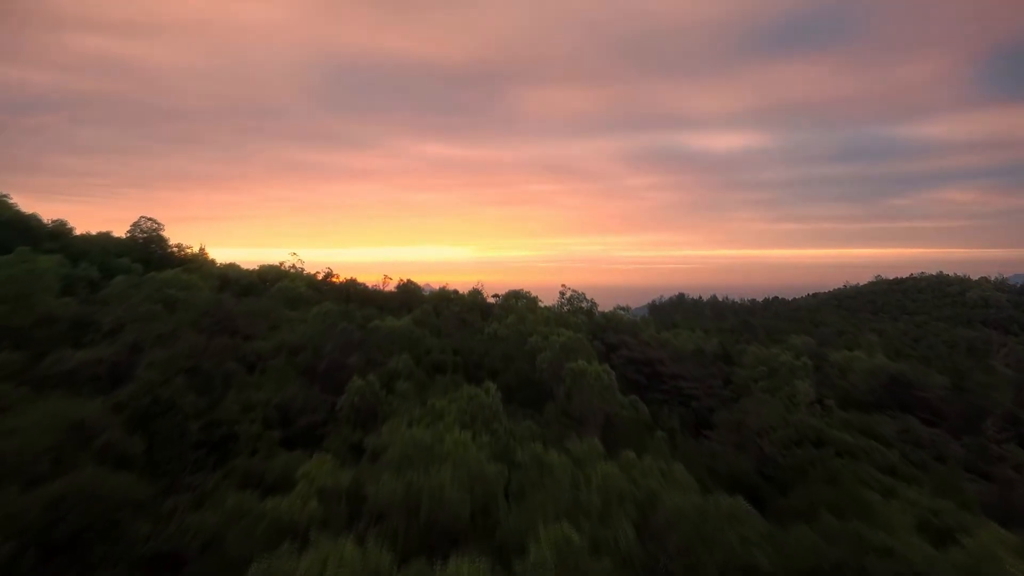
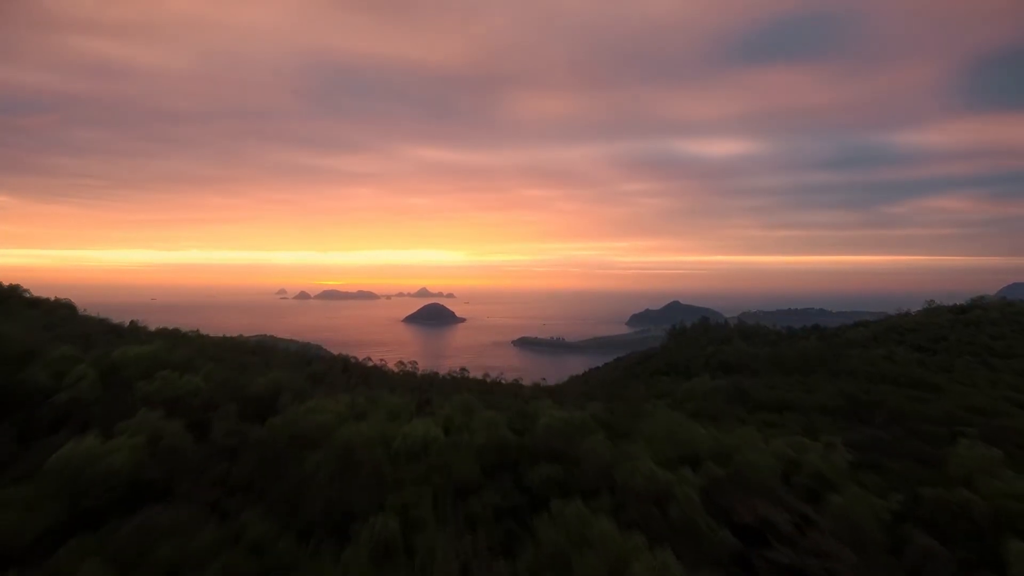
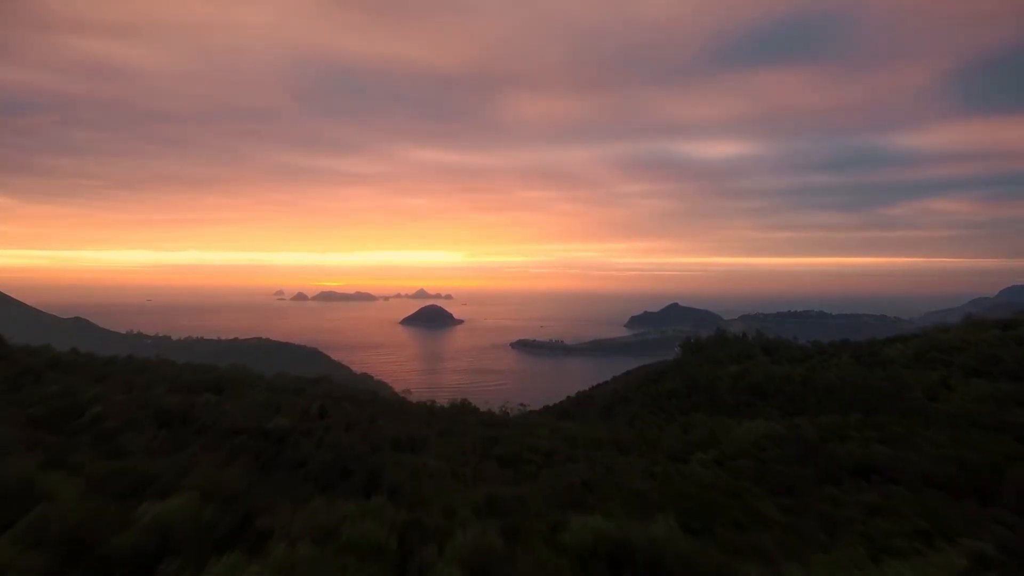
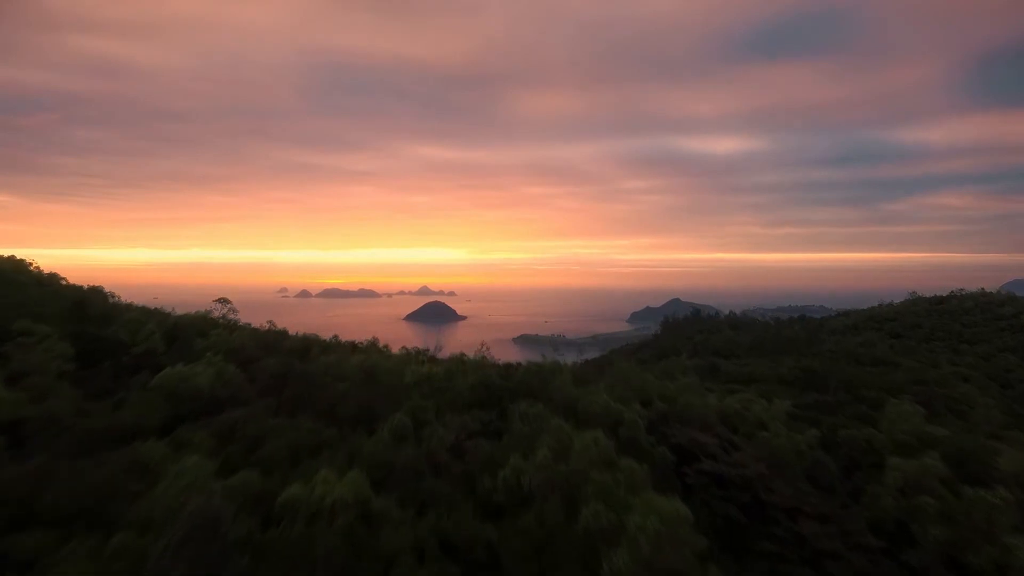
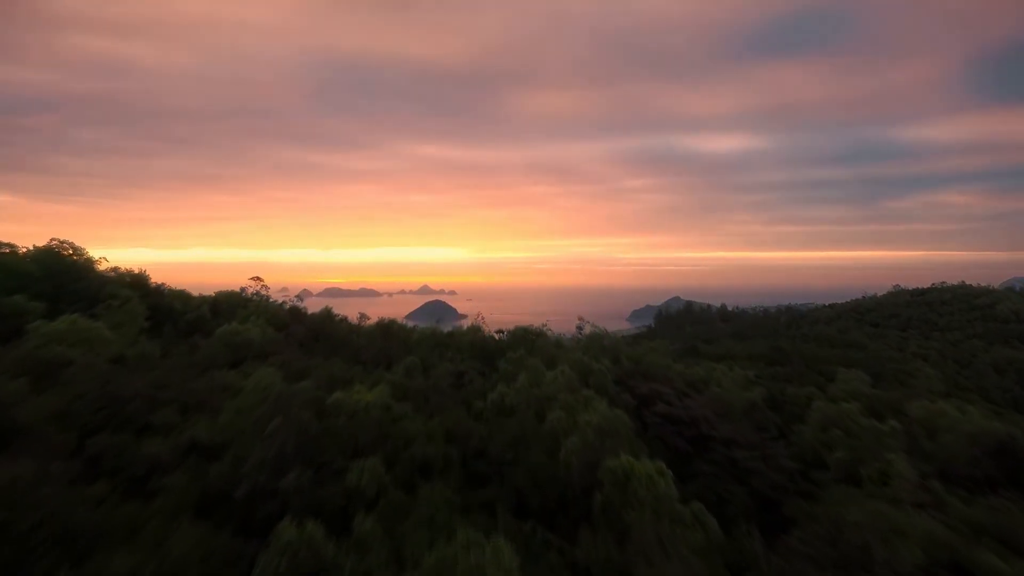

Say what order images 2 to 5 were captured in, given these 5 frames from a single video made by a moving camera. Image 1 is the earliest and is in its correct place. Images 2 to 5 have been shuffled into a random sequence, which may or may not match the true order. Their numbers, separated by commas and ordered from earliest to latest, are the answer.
5, 4, 2, 3
